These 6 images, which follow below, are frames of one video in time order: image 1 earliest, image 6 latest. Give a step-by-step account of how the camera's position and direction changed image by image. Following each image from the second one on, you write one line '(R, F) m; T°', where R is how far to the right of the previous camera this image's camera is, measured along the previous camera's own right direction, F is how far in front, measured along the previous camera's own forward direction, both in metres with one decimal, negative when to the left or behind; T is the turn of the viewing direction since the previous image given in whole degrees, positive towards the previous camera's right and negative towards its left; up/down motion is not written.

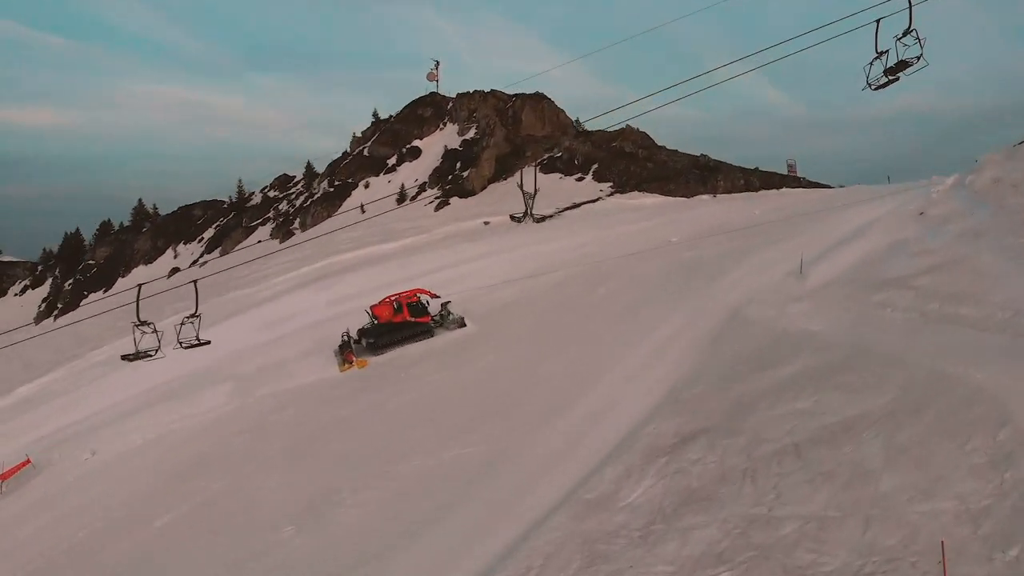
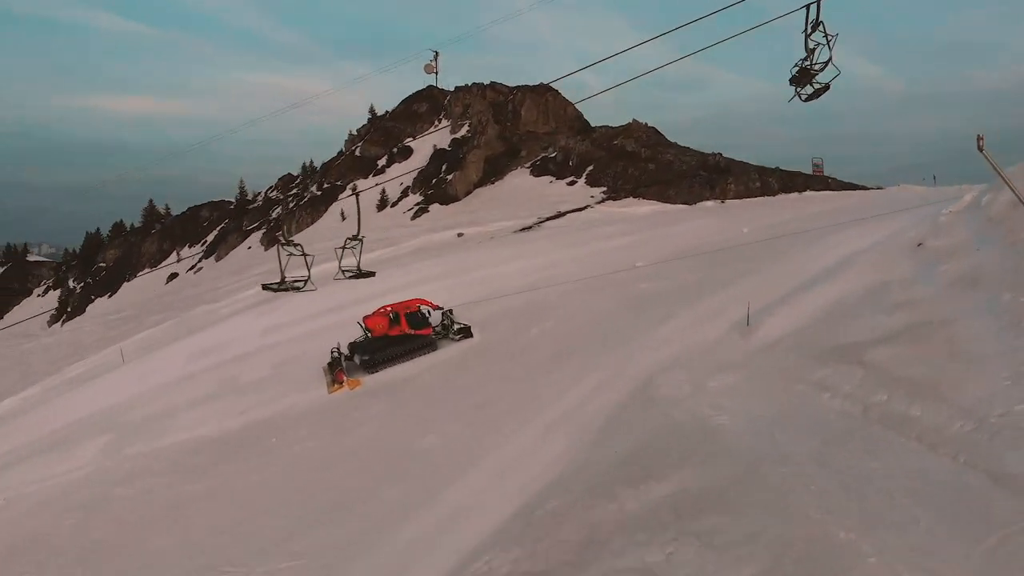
(+2.9, +2.8) m; -5°
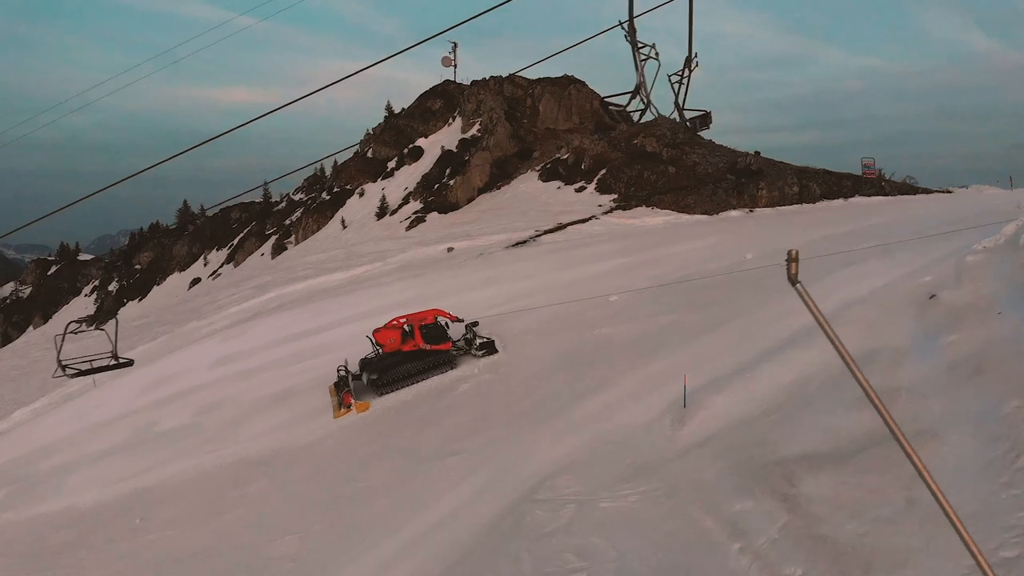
(+2.4, +2.6) m; -6°
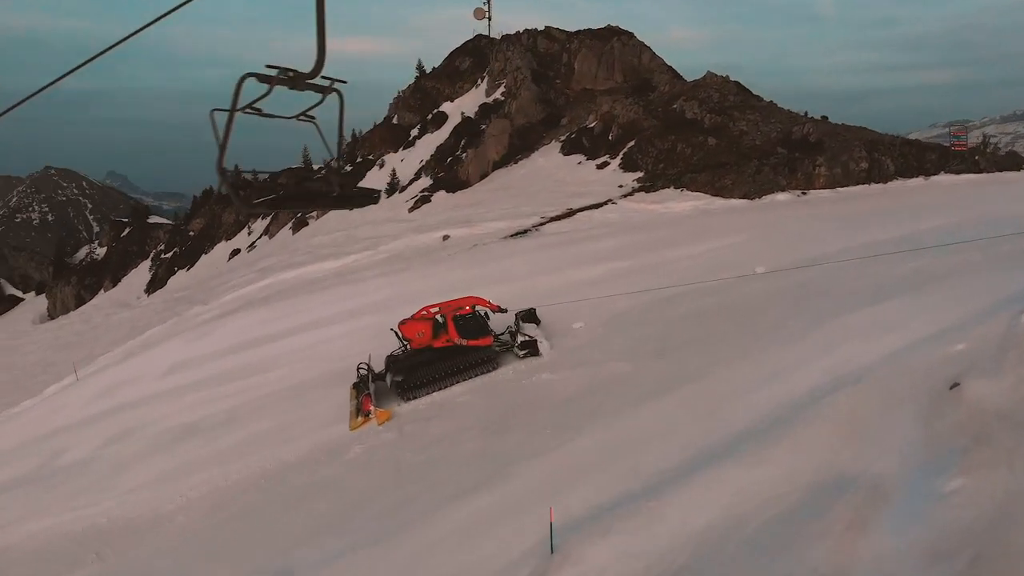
(+2.3, +3.0) m; -8°
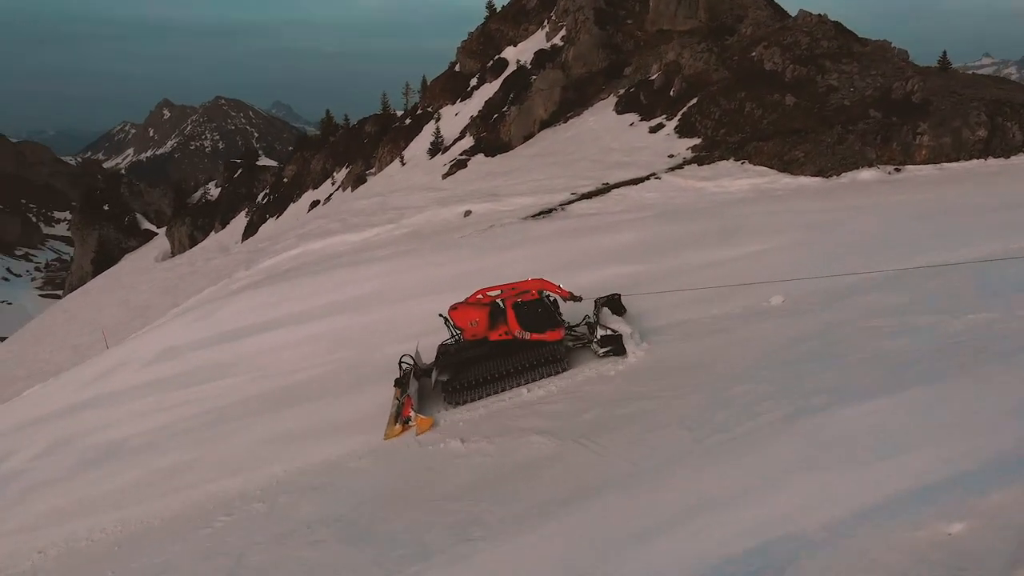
(+2.2, +2.6) m; -10°
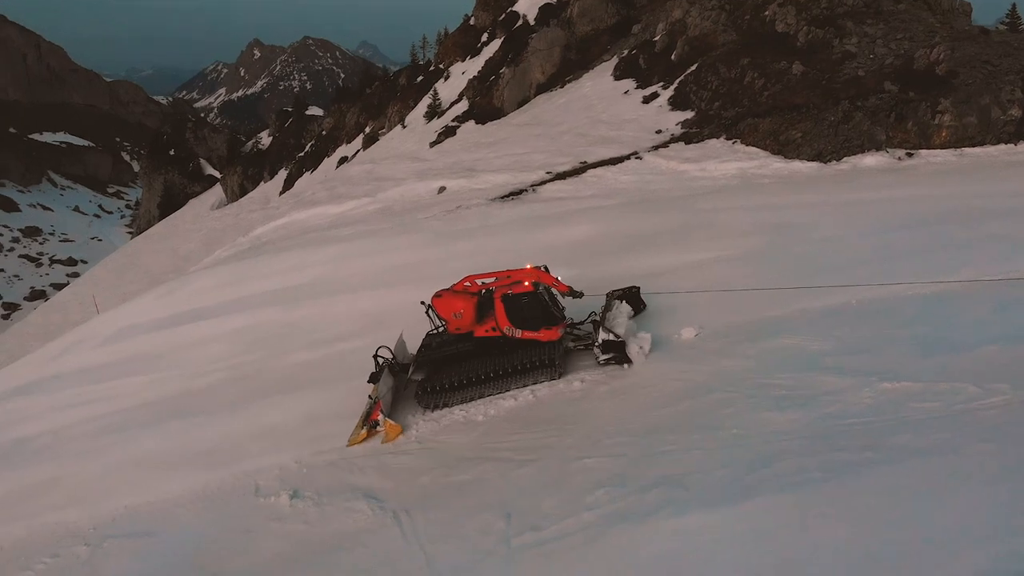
(+1.9, +1.3) m; -5°
